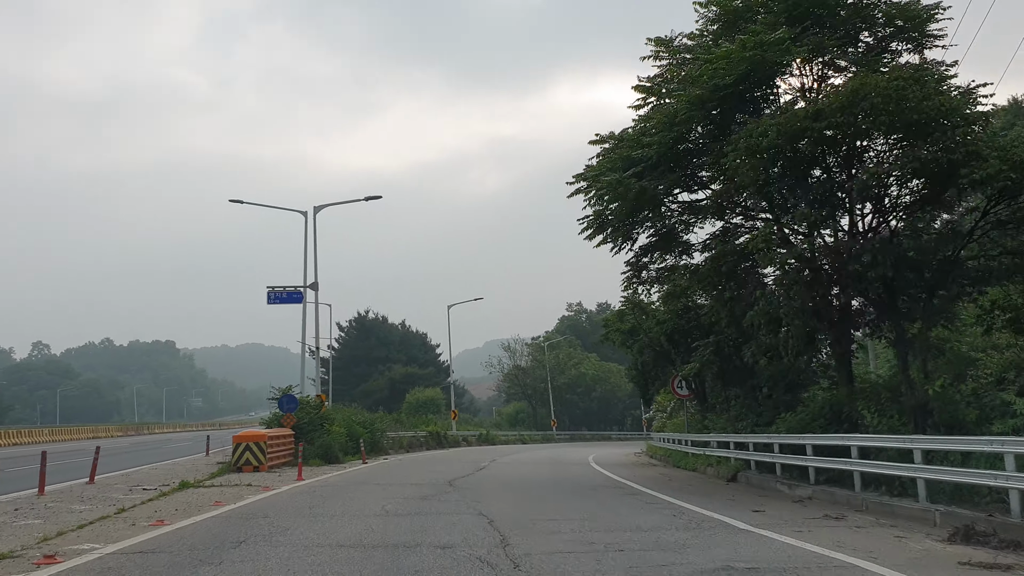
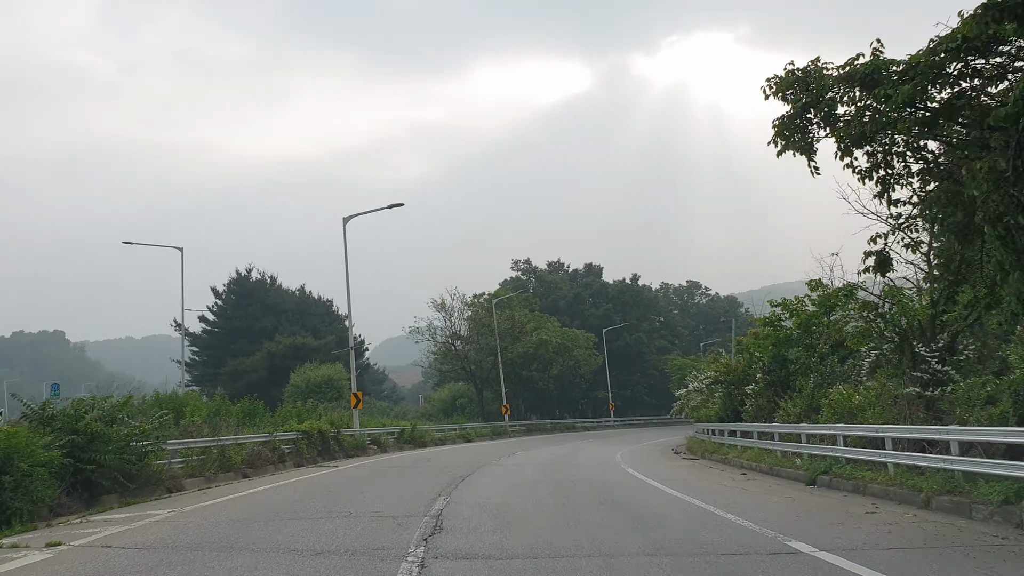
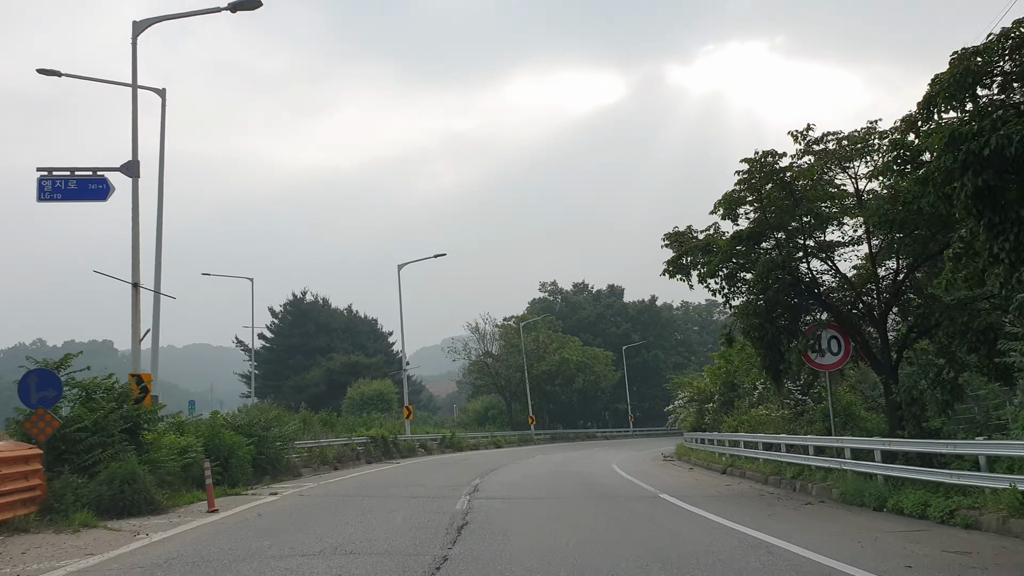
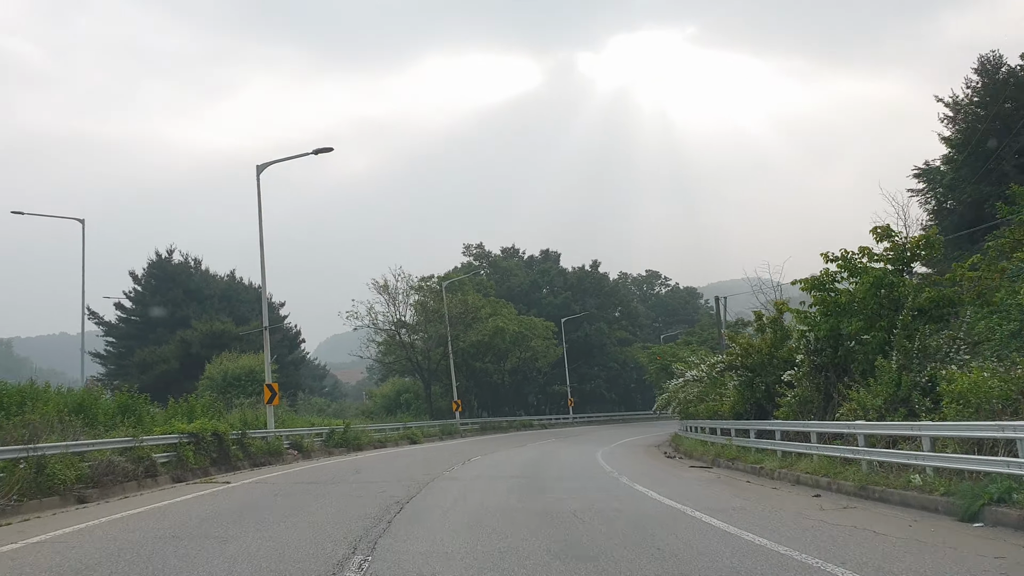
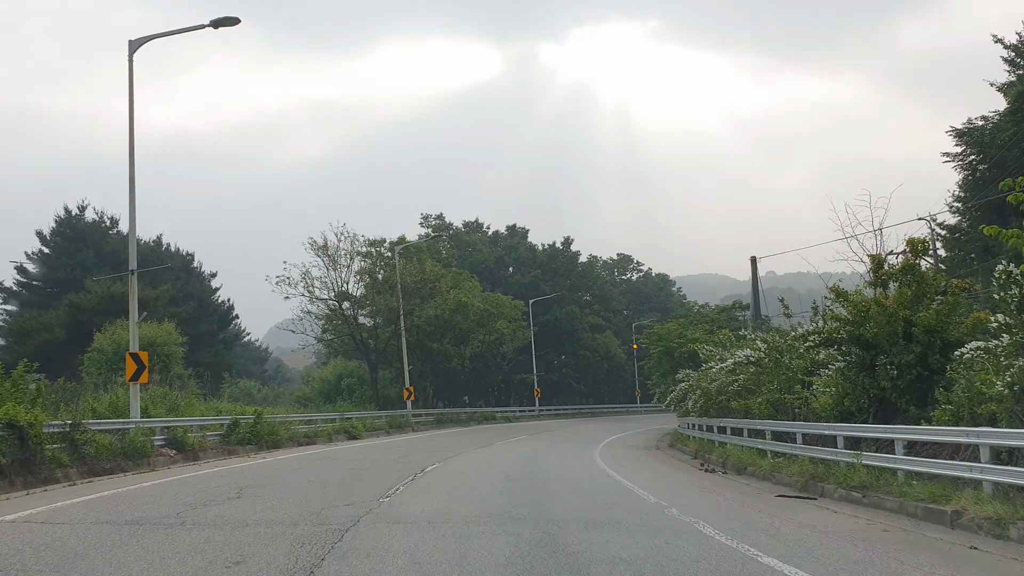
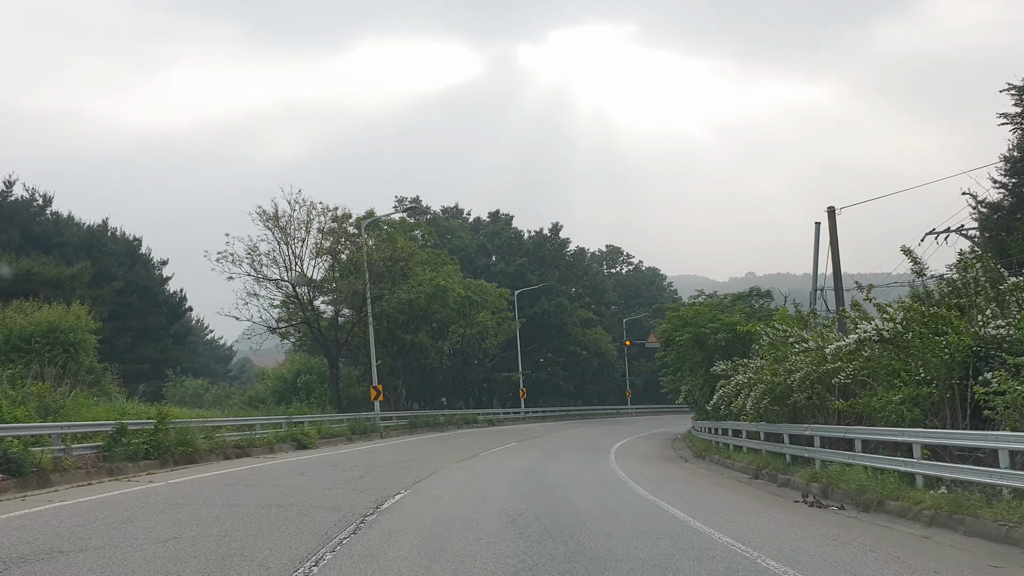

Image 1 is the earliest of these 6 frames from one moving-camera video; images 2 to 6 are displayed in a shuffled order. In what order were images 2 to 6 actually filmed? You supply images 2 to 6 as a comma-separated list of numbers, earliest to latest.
3, 2, 4, 5, 6
